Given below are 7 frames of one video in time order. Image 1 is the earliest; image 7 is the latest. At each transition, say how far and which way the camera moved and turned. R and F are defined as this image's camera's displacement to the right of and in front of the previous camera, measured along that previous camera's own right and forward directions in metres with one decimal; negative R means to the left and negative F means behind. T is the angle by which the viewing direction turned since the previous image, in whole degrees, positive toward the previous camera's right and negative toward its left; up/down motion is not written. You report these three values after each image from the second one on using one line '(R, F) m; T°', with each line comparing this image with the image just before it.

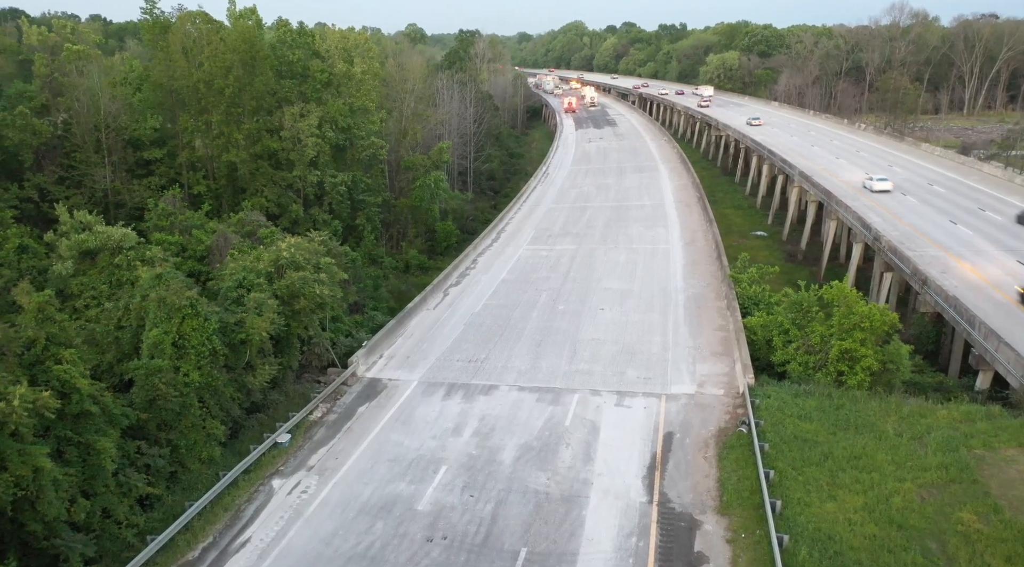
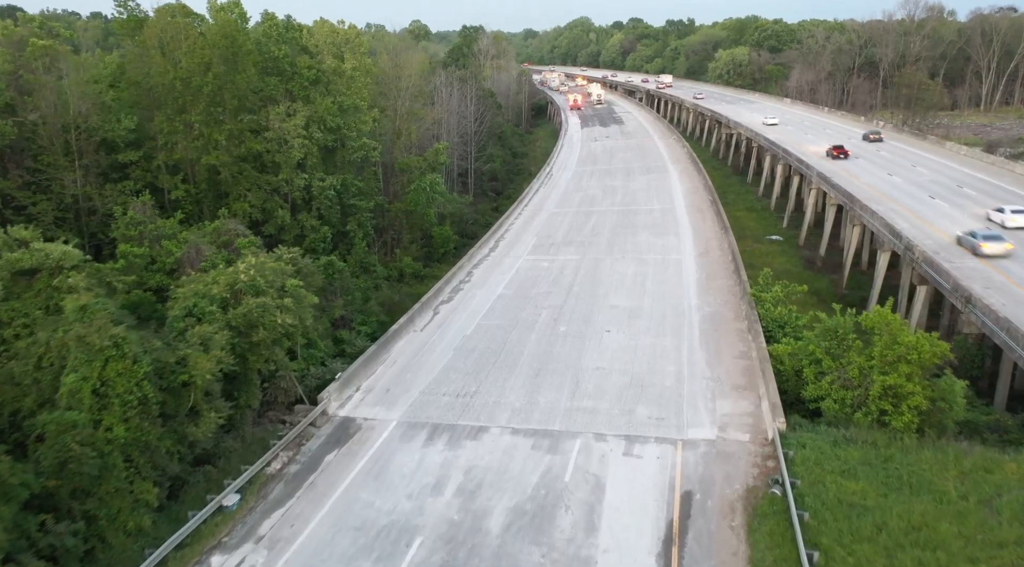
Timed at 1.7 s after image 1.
(+0.2, +1.8) m; -1°
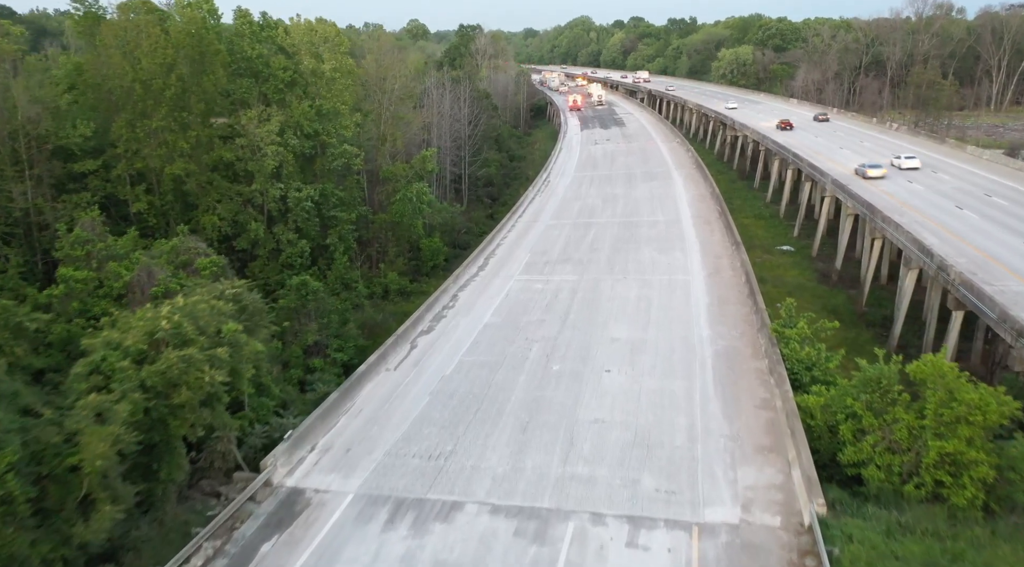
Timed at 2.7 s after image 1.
(+0.3, +2.1) m; 0°
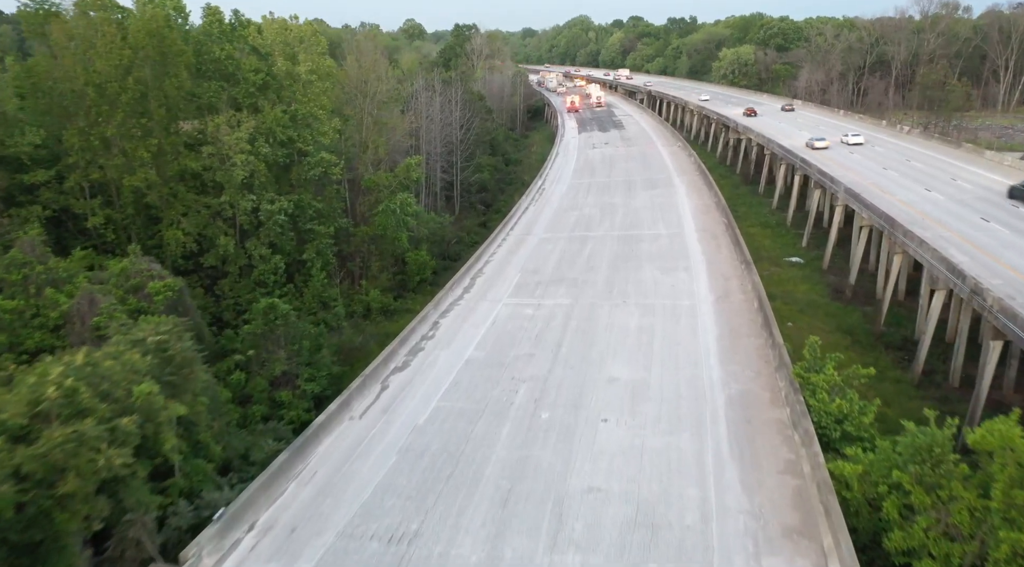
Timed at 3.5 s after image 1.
(+0.3, +1.9) m; 0°
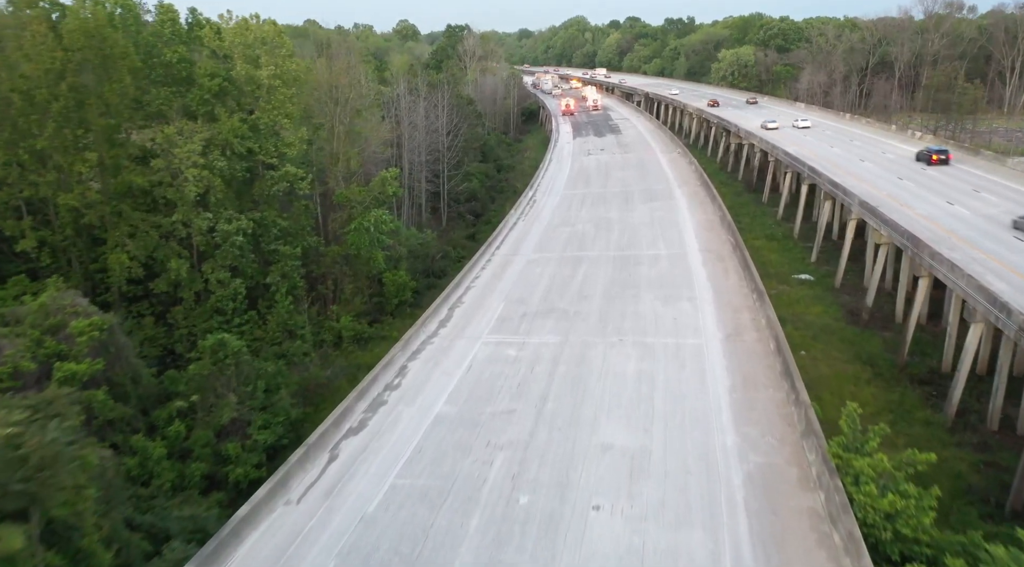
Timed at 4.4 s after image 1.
(+0.4, +2.3) m; 0°
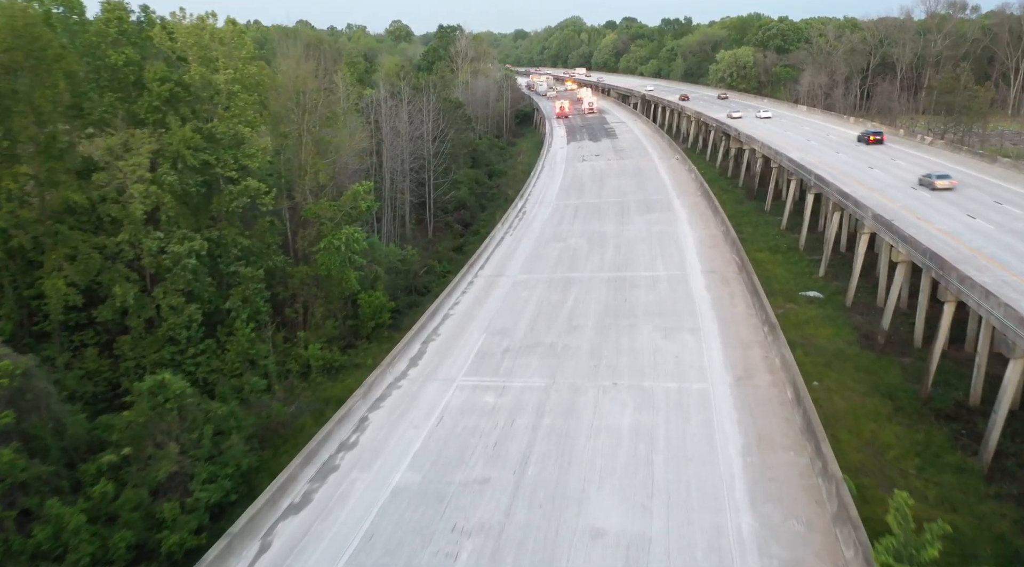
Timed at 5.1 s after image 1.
(+0.4, +2.0) m; 0°
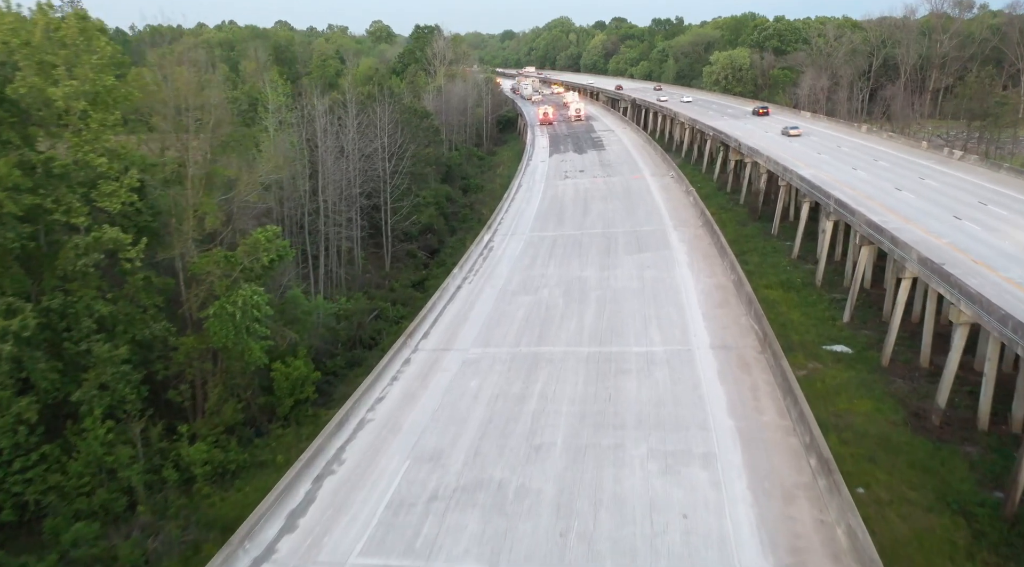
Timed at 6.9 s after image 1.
(+1.0, +5.1) m; +1°
